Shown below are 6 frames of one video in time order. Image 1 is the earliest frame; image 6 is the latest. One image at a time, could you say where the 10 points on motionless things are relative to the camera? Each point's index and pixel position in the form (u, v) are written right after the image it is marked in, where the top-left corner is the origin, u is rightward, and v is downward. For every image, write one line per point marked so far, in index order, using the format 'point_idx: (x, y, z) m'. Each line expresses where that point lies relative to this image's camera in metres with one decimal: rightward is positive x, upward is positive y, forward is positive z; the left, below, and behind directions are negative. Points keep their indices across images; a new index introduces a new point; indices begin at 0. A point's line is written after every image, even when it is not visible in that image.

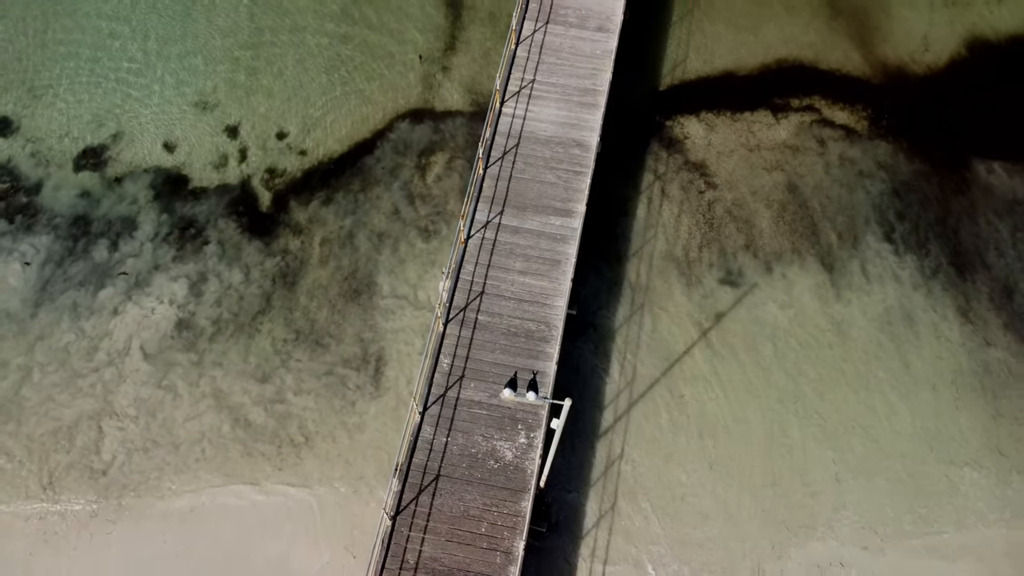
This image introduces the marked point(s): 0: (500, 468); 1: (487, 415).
0: (-0.2, -2.8, +9.0) m
1: (-0.5, -2.0, +9.3) m
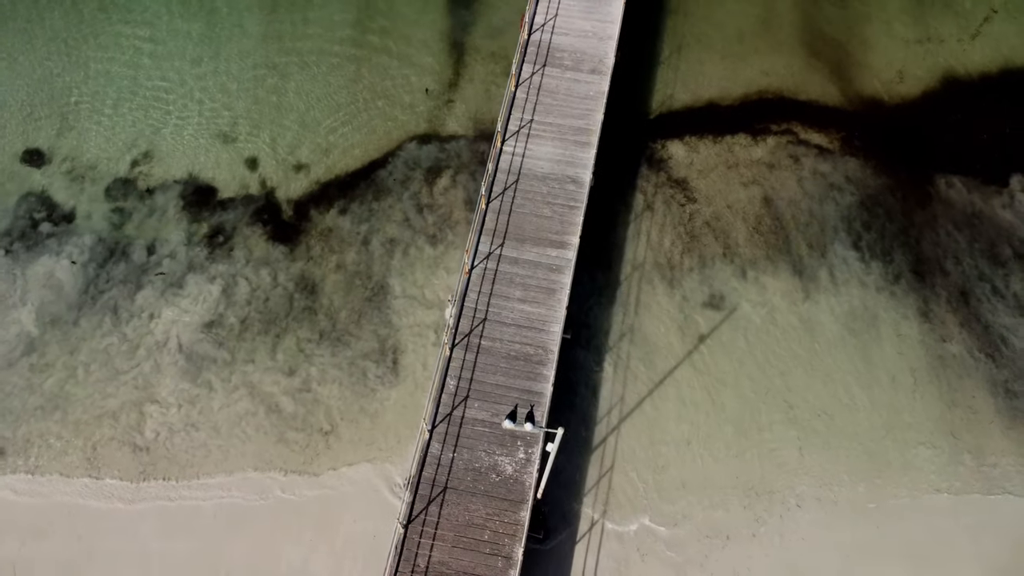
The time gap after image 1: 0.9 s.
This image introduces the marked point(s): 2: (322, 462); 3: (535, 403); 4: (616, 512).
0: (-0.2, -3.3, +9.9) m
1: (-0.4, -2.5, +10.1) m
2: (-3.4, -2.7, +10.9) m
3: (+0.4, -2.1, +10.3) m
4: (+2.2, -3.3, +11.1) m
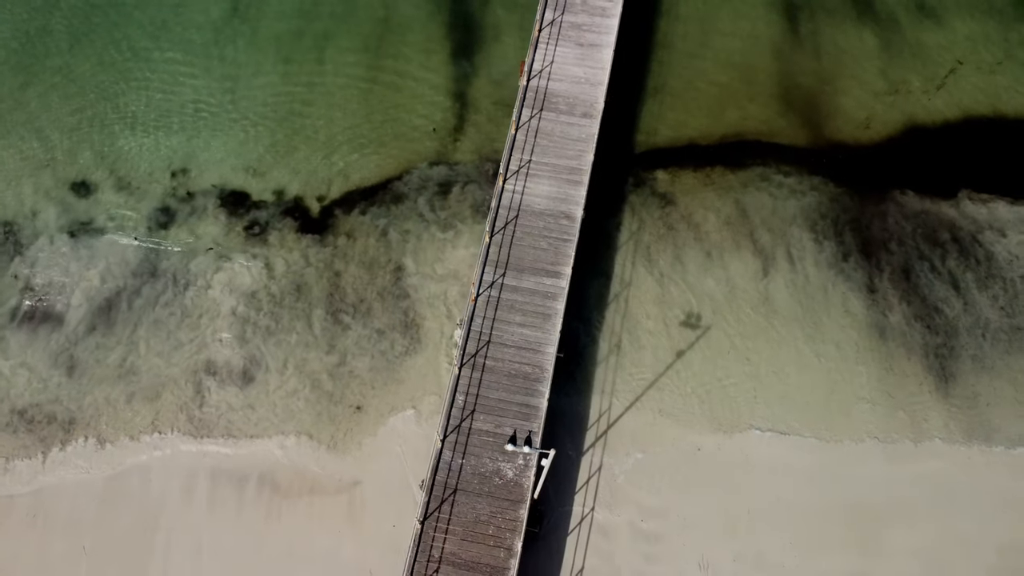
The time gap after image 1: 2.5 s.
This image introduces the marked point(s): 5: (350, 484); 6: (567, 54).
0: (-0.2, -3.9, +11.5) m
1: (-0.4, -3.1, +11.7) m
2: (-3.4, -3.2, +12.4) m
3: (+0.4, -2.6, +11.9) m
4: (+2.2, -3.9, +12.8) m
5: (-3.4, -4.1, +12.2) m
6: (+1.4, +5.9, +14.6) m
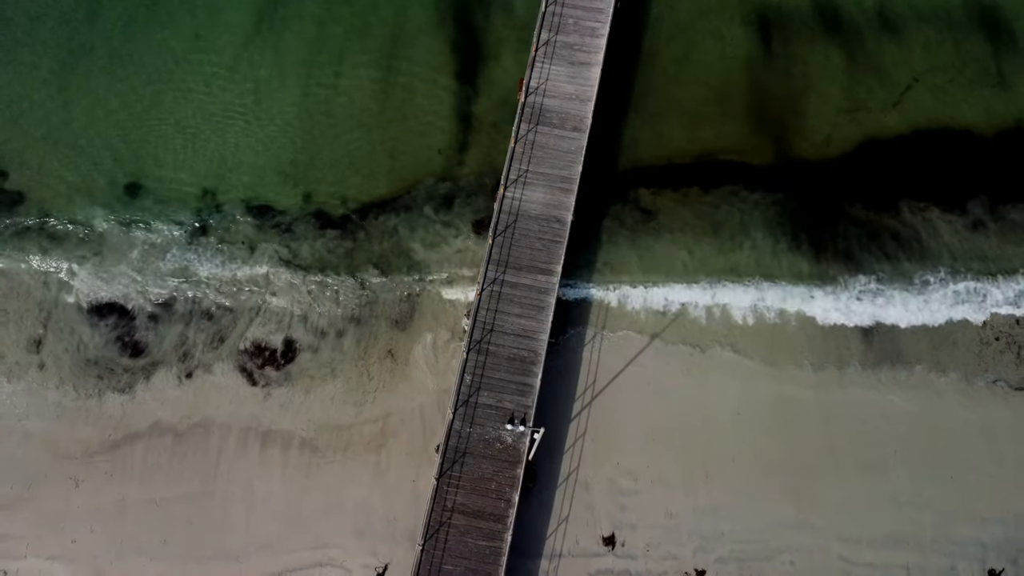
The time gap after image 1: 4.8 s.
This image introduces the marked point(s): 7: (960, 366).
0: (-0.2, -3.8, +13.9) m
1: (-0.4, -3.0, +14.1) m
2: (-3.4, -3.1, +14.8) m
3: (+0.4, -2.6, +14.2) m
4: (+2.2, -3.8, +15.2) m
5: (-3.4, -4.0, +14.6) m
6: (+1.4, +6.1, +16.5) m
7: (+12.2, -2.1, +15.9) m
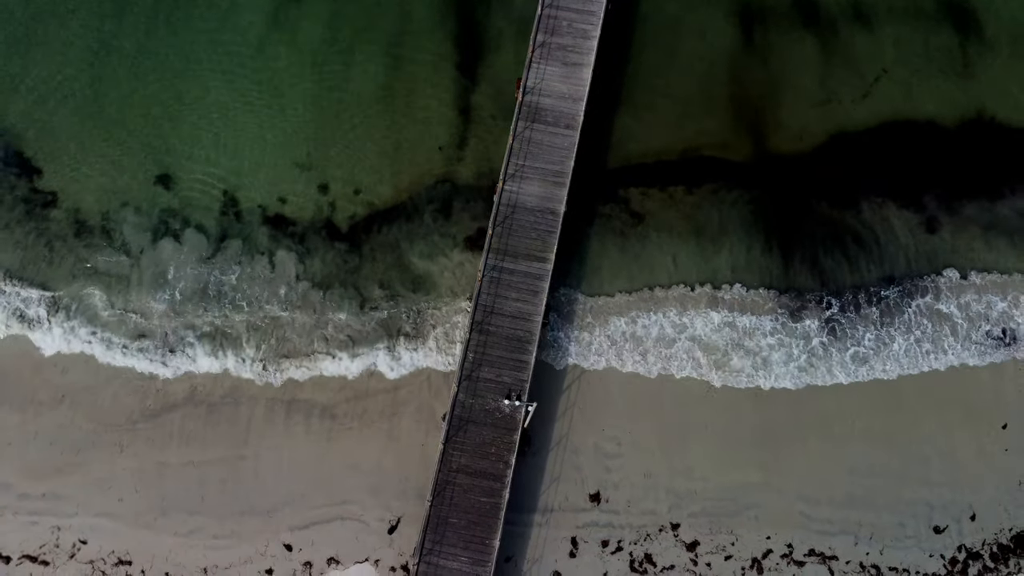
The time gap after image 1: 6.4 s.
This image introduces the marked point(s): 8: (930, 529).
0: (-0.3, -3.5, +15.7) m
1: (-0.5, -2.7, +15.8) m
2: (-3.5, -2.7, +16.5) m
3: (+0.3, -2.2, +15.9) m
4: (+2.1, -3.4, +17.0) m
5: (-3.5, -3.6, +16.3) m
6: (+1.3, +6.6, +17.7) m
7: (+12.1, -1.7, +17.6) m
8: (+12.0, -6.9, +16.6) m
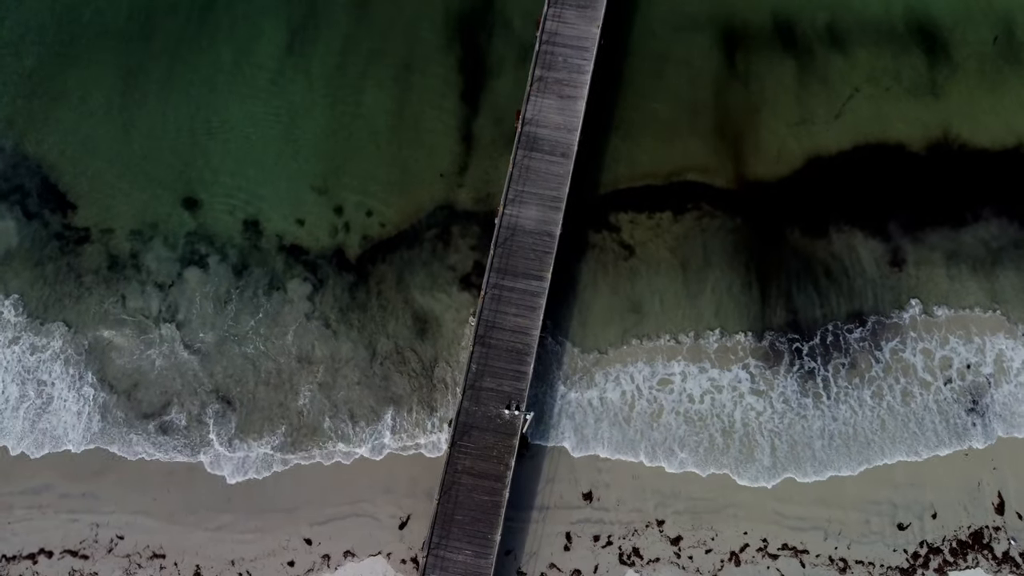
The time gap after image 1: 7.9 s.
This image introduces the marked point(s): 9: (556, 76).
0: (-0.3, -4.0, +17.2) m
1: (-0.5, -3.2, +17.3) m
2: (-3.5, -3.2, +18.0) m
3: (+0.3, -2.7, +17.4) m
4: (+2.1, -3.9, +18.5) m
5: (-3.5, -4.1, +17.8) m
6: (+1.3, +6.1, +19.3) m
7: (+12.1, -2.2, +19.2) m
8: (+12.0, -7.4, +18.2) m
9: (+1.5, +7.1, +19.4) m
